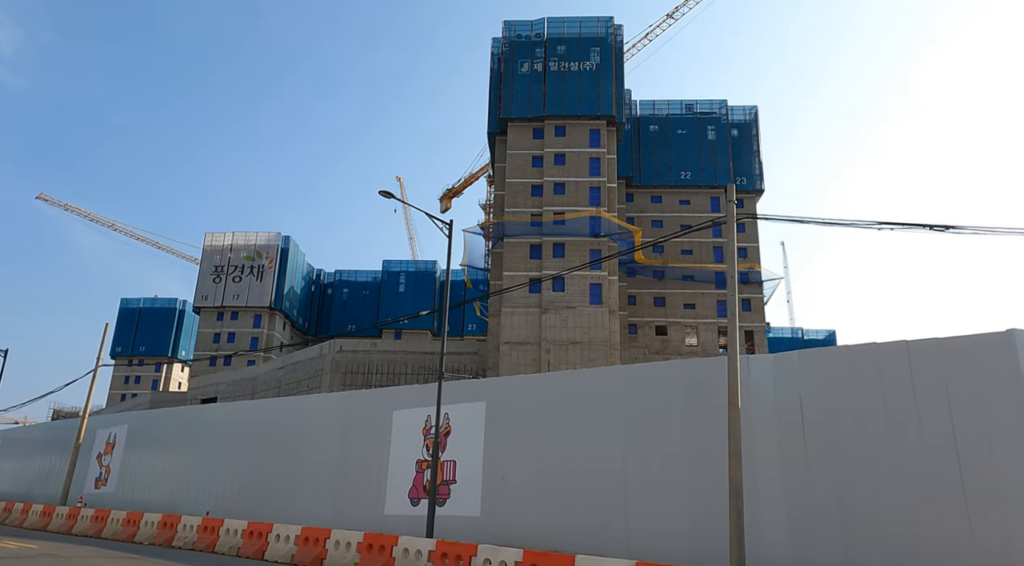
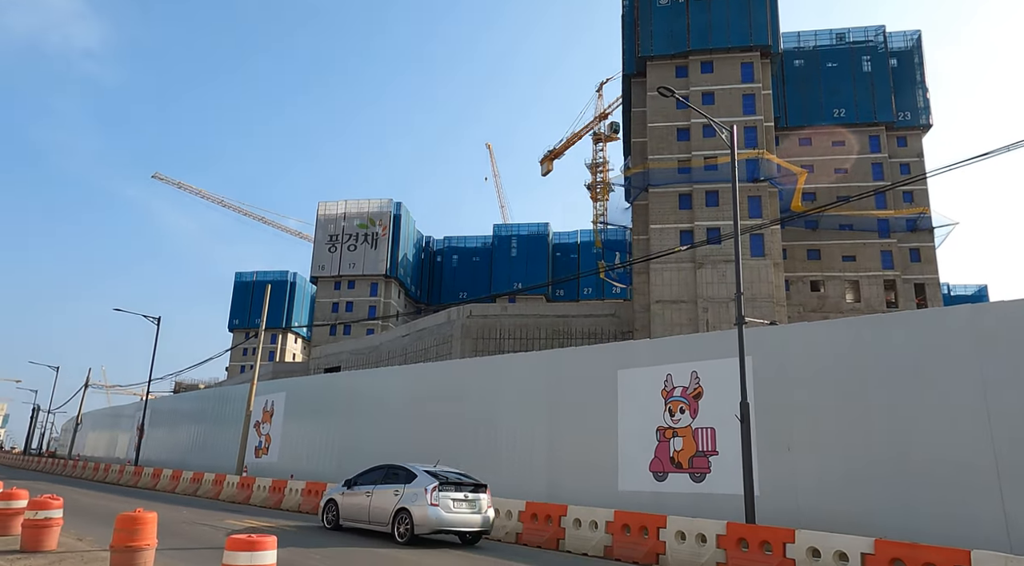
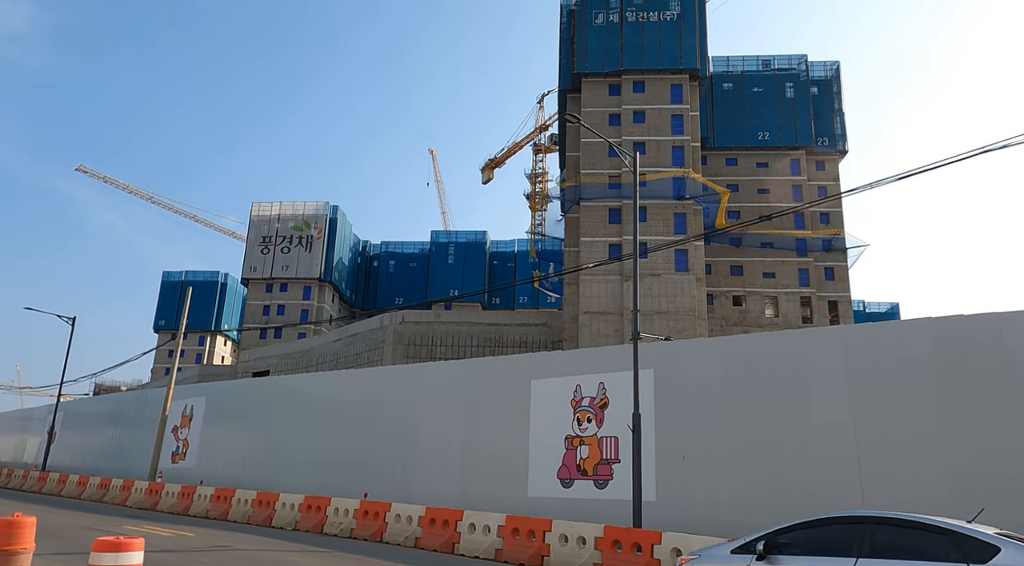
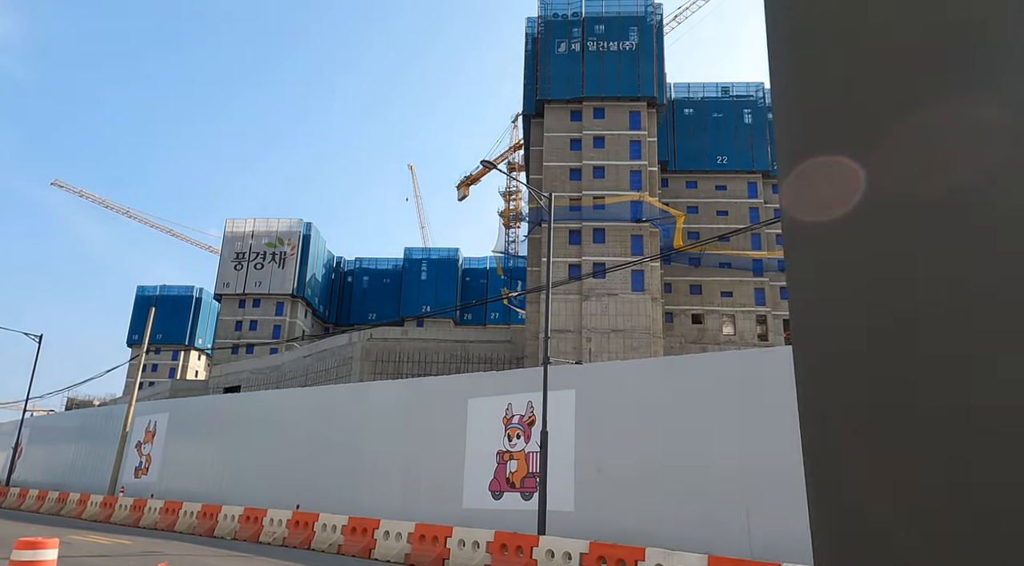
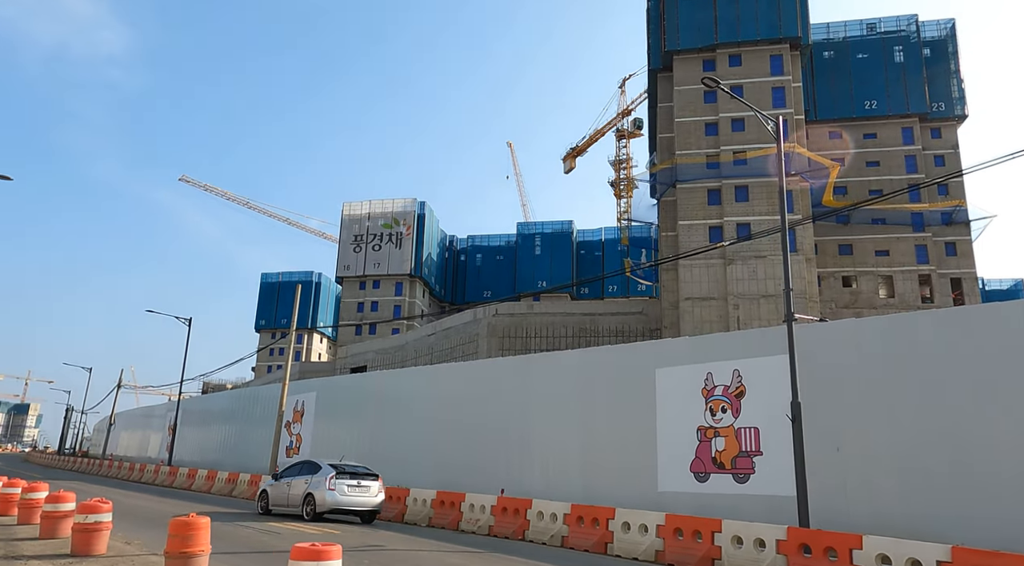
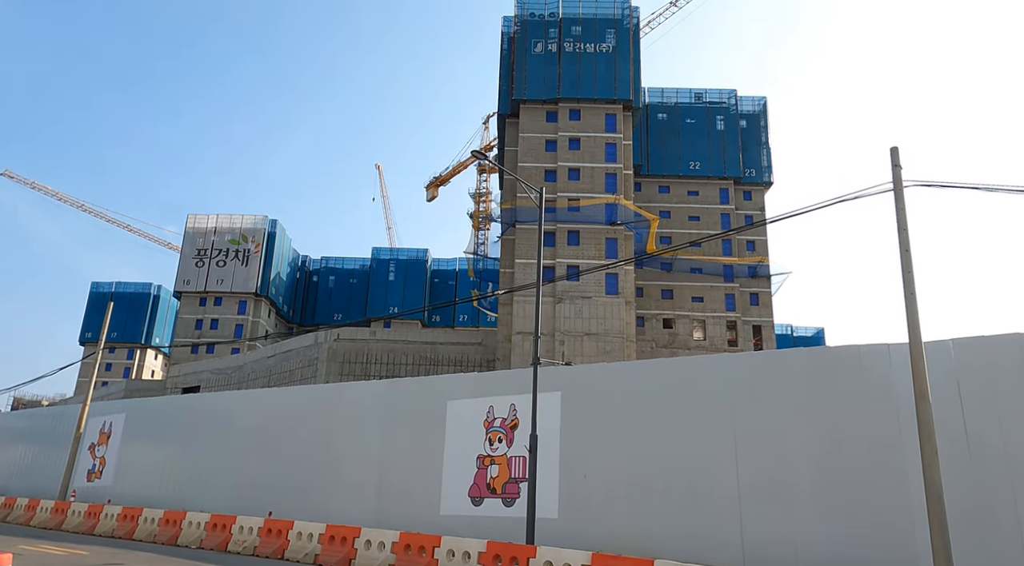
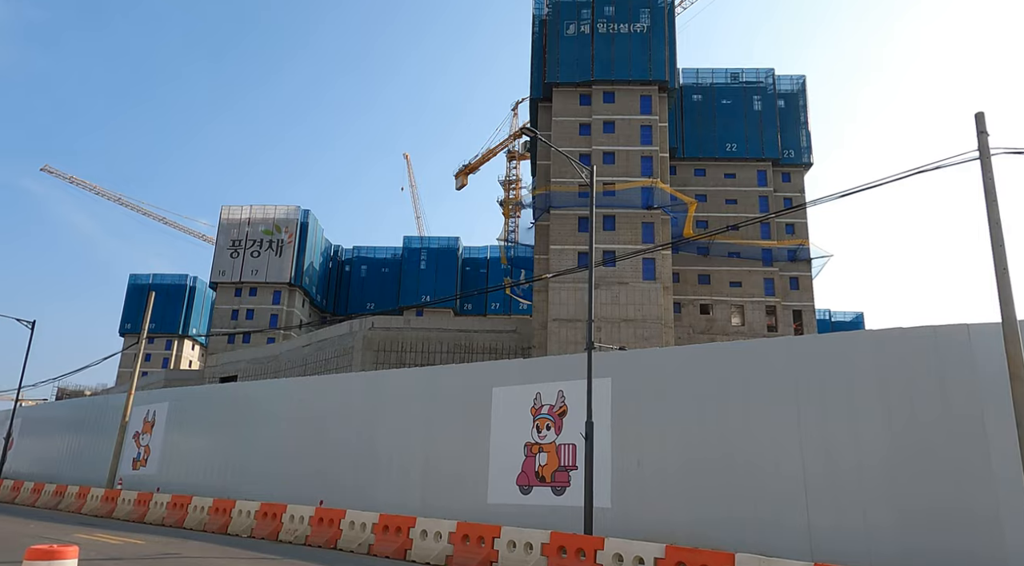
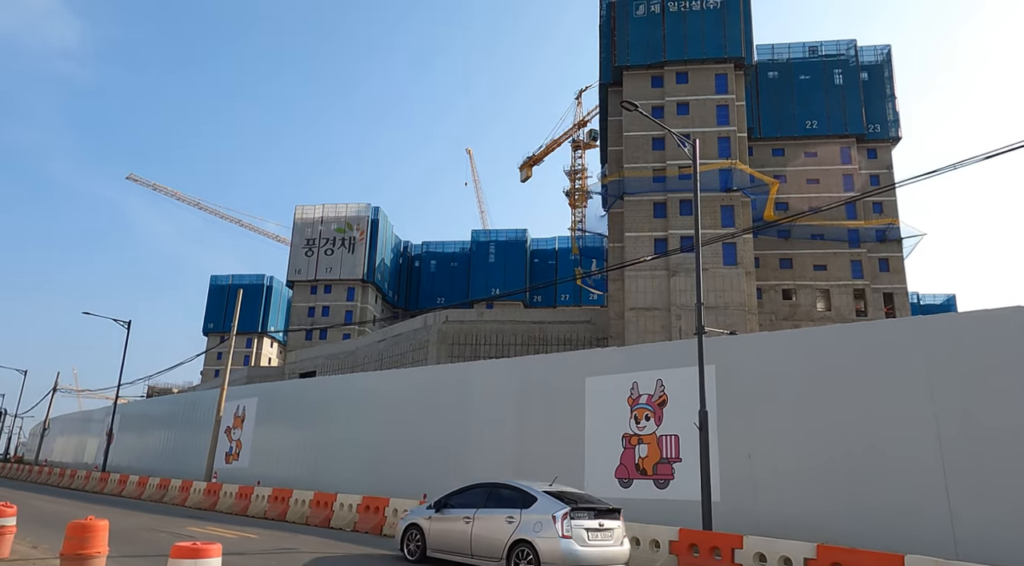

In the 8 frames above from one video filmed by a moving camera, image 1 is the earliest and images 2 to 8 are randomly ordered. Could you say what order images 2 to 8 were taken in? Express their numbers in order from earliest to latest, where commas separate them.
4, 6, 7, 3, 8, 2, 5
